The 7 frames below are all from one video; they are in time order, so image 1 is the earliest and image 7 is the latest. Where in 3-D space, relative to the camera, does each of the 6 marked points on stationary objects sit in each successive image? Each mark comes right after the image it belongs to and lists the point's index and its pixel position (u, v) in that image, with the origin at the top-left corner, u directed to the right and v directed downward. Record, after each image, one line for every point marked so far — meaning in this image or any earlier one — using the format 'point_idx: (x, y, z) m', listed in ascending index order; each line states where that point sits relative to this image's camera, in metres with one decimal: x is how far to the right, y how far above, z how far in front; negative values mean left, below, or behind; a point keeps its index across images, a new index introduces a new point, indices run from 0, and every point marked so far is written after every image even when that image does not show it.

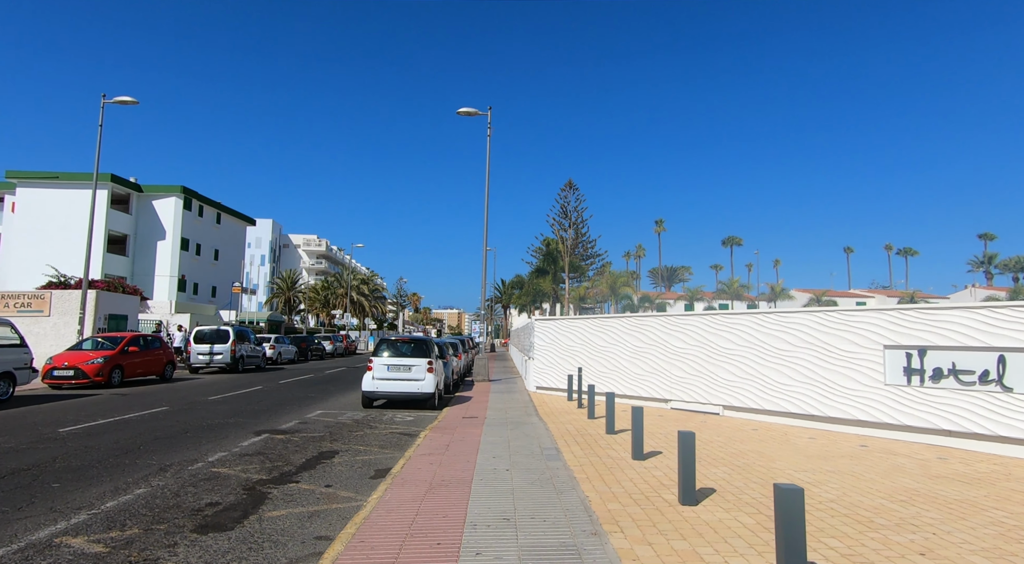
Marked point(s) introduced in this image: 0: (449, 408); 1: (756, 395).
0: (-1.4, -2.9, +13.8) m
1: (+4.8, -2.2, +12.0) m
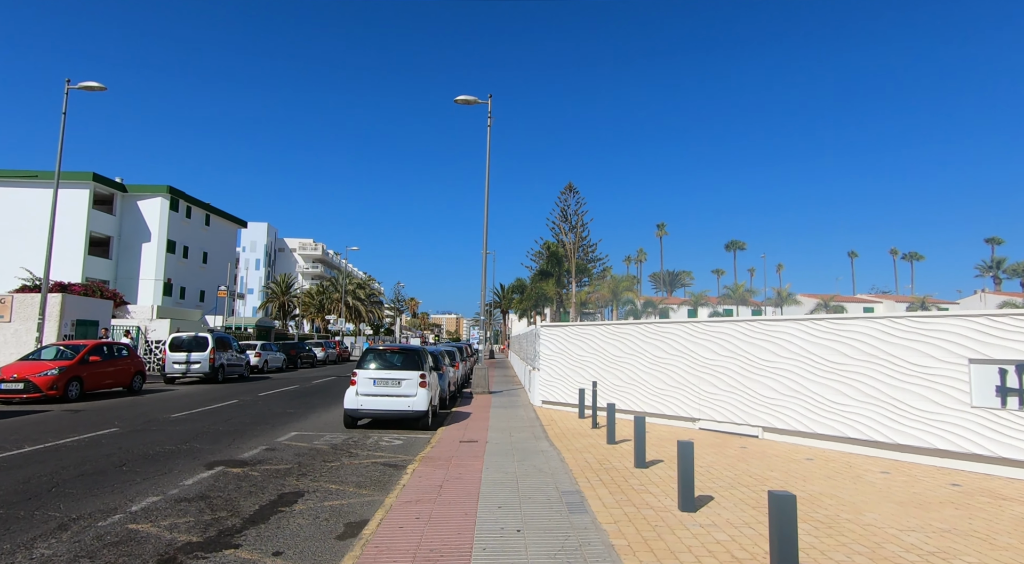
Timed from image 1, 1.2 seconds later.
0: (-1.3, -2.9, +12.0) m
1: (+4.9, -2.2, +10.2) m
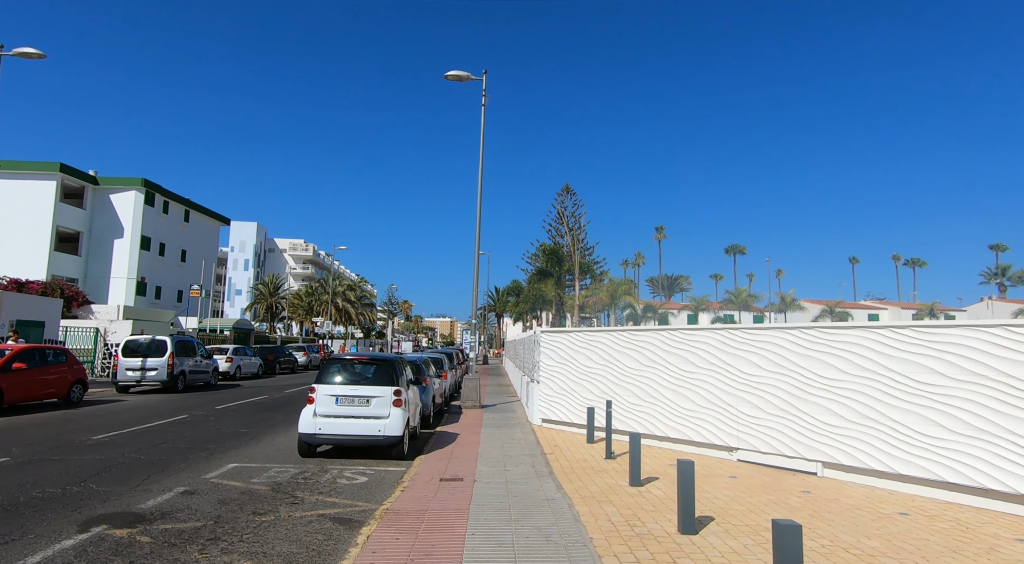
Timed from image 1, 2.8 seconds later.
0: (-1.4, -2.8, +9.7) m
1: (+4.8, -2.2, +8.0) m
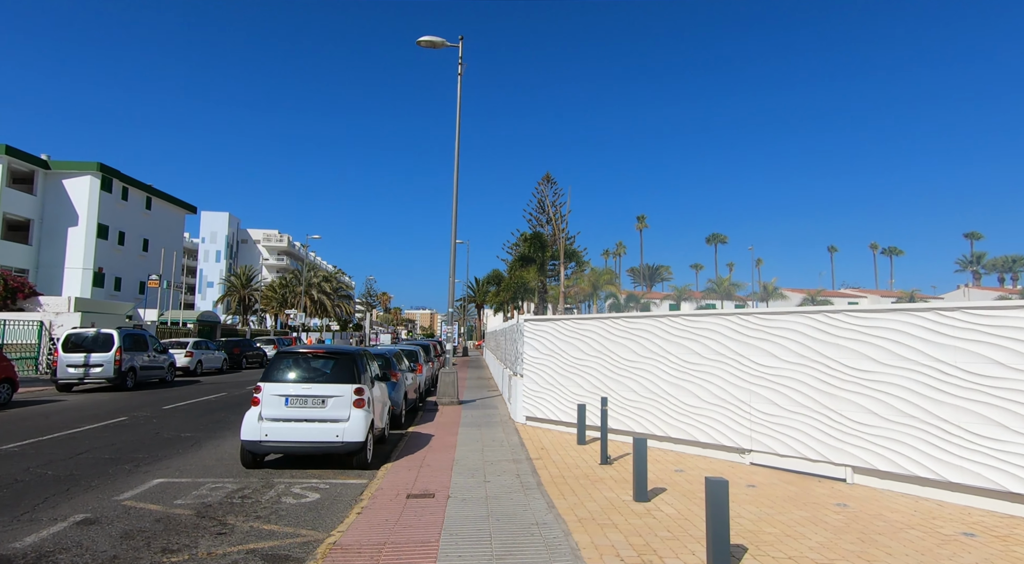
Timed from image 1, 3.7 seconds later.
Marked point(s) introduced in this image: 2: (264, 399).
0: (-1.7, -2.6, +8.4) m
1: (+4.6, -1.9, +6.8) m
2: (-3.3, -1.6, +8.3) m
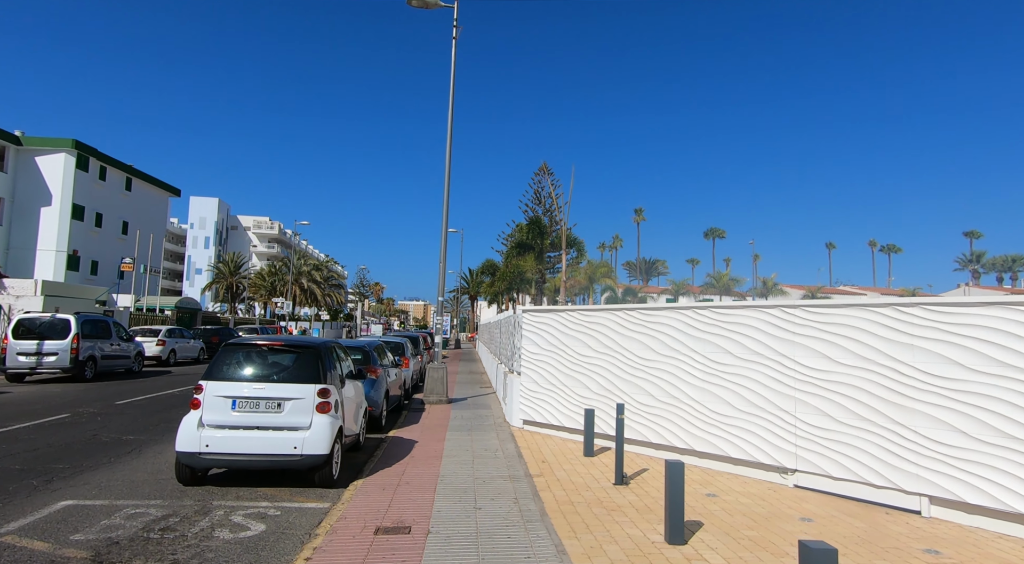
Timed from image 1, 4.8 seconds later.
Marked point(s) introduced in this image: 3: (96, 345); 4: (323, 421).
0: (-1.7, -2.3, +6.9) m
1: (+4.6, -1.8, +5.4) m
2: (-3.4, -1.3, +6.7) m
3: (-11.9, -1.8, +17.5) m
4: (-2.1, -1.6, +6.9) m
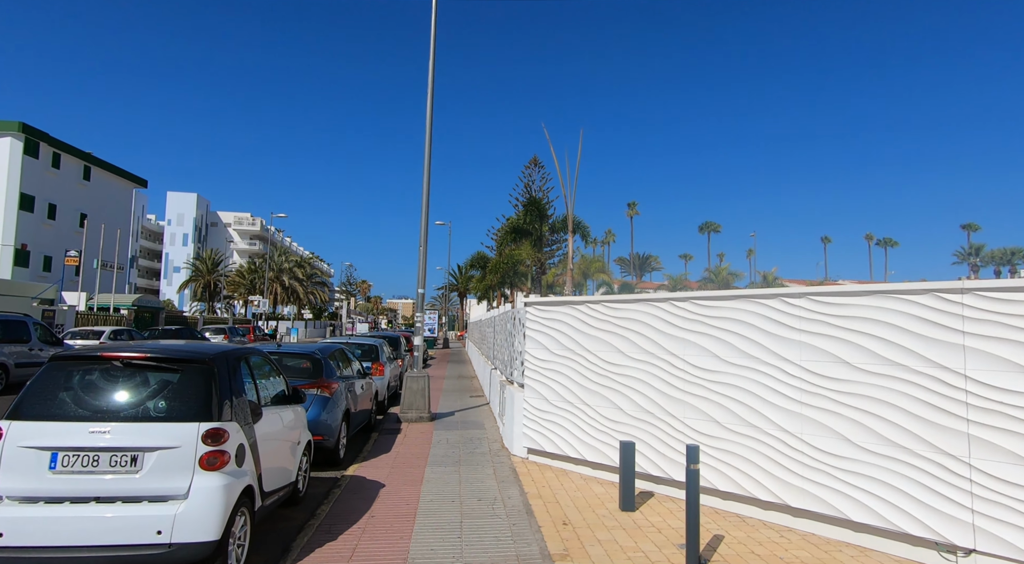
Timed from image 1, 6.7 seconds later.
0: (-1.6, -2.1, +4.2) m
1: (+4.7, -1.5, +2.8) m
2: (-3.3, -1.1, +4.0) m
3: (-12.0, -1.6, +14.7) m
4: (-2.0, -1.4, +4.2) m
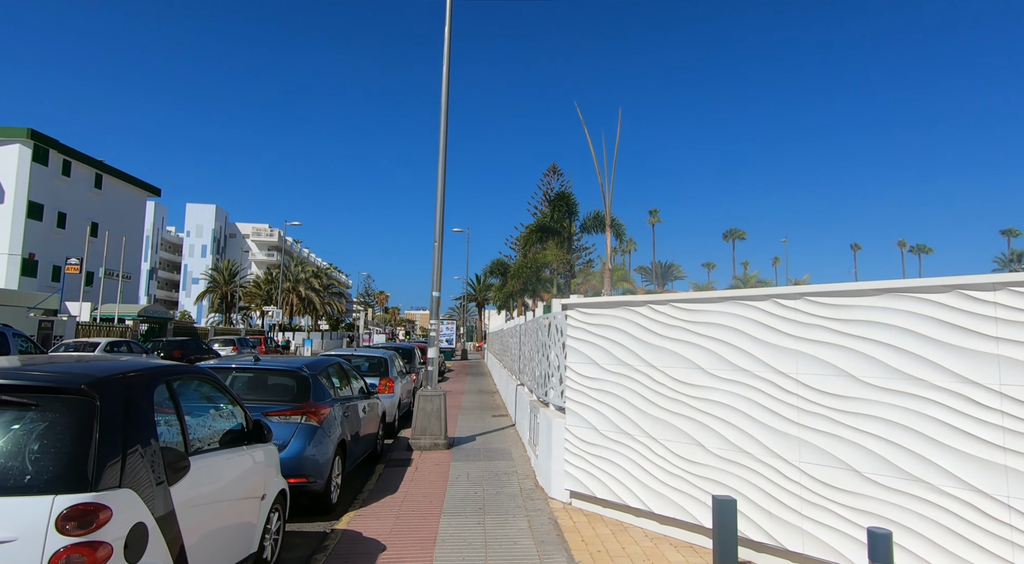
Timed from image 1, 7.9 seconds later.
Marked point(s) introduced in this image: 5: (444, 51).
0: (-1.3, -2.0, +2.4) m
1: (+4.9, -1.4, +0.9) m
2: (-3.0, -1.0, +2.3) m
3: (-11.4, -1.8, +13.2) m
4: (-1.8, -1.3, +2.5) m
5: (-1.3, +4.6, +11.9) m
